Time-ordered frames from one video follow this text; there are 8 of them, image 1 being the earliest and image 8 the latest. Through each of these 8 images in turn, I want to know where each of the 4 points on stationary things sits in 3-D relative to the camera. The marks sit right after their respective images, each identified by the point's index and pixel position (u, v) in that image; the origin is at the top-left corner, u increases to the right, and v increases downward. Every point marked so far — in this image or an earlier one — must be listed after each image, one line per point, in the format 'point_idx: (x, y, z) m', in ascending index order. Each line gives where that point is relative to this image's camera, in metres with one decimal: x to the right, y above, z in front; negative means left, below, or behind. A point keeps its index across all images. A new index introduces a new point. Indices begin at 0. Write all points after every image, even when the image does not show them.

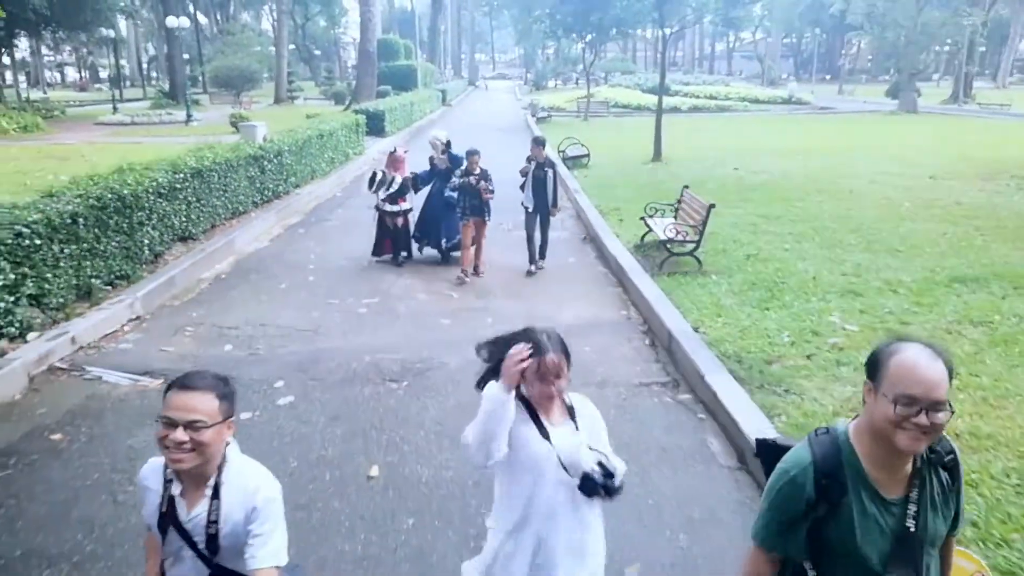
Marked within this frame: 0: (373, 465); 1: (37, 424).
0: (-0.9, -1.2, +5.6) m
1: (-3.6, -1.0, +6.4) m
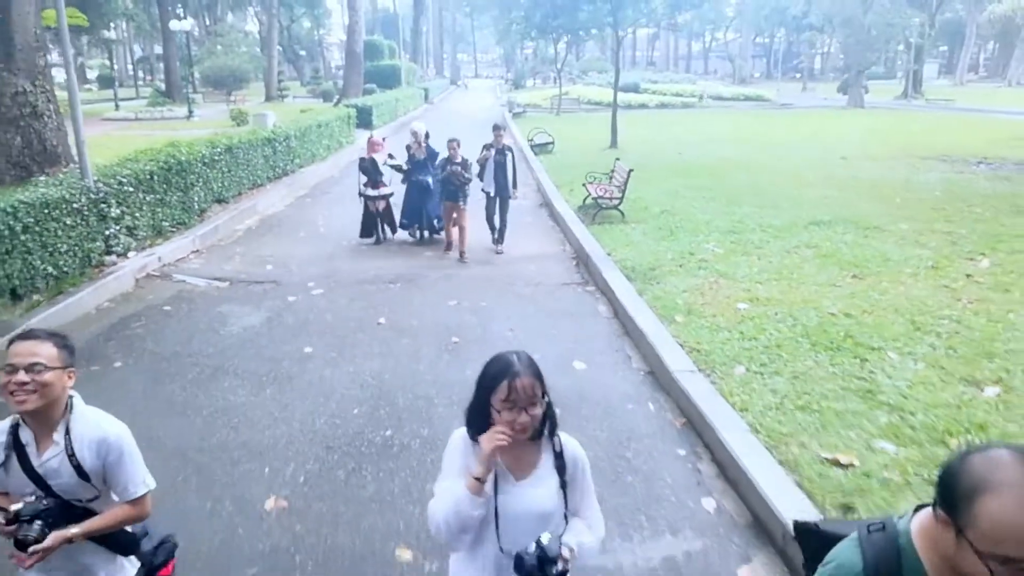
0: (-1.4, -0.3, +8.7) m
1: (-4.1, -0.1, +9.4) m
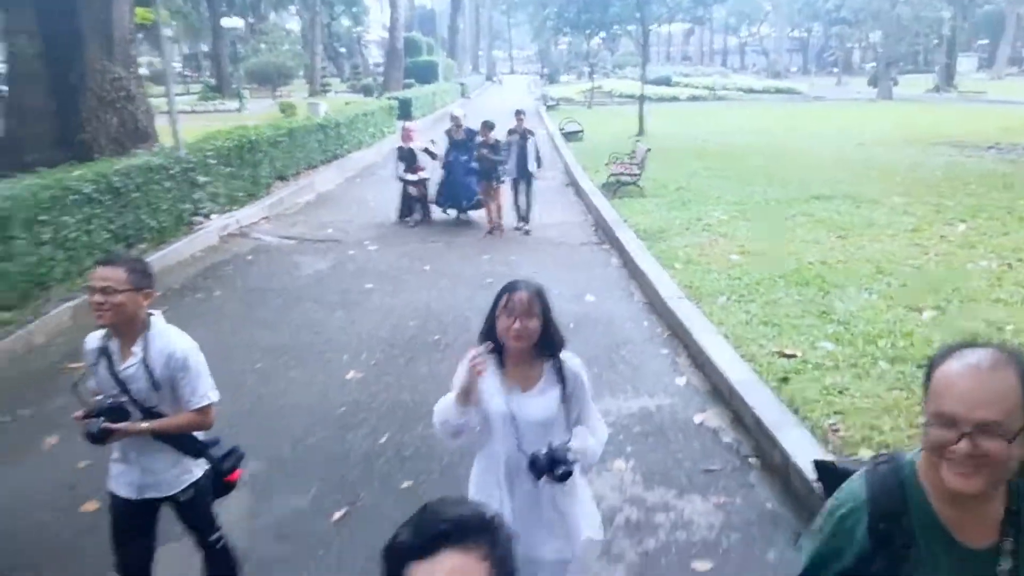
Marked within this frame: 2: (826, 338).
0: (-1.1, +0.3, +10.3) m
1: (-3.7, +0.5, +11.1) m
2: (+2.7, -0.4, +7.0) m
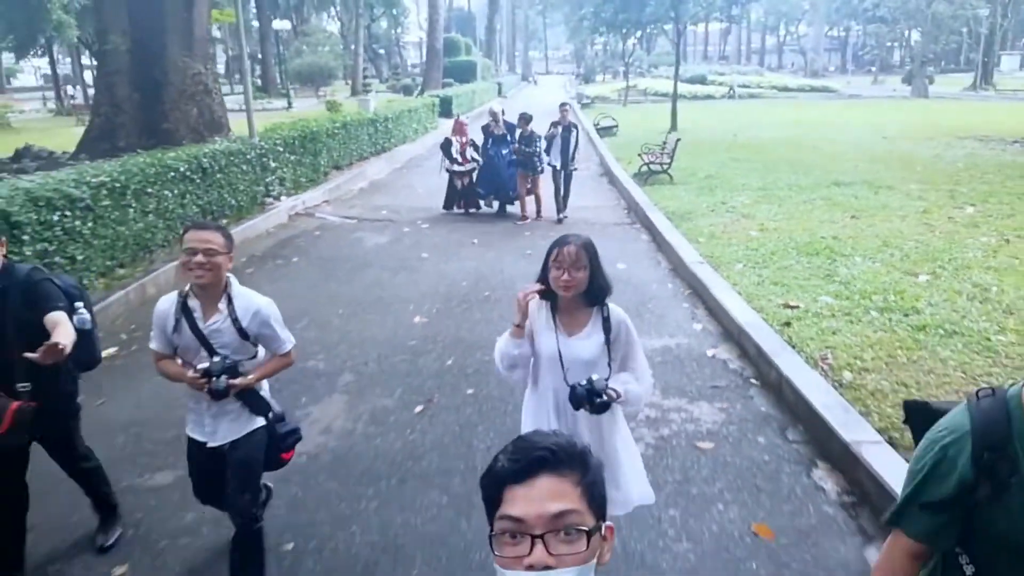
0: (-0.5, +0.6, +11.4) m
1: (-3.2, +0.9, +12.4) m
2: (+3.1, -0.1, +8.0) m
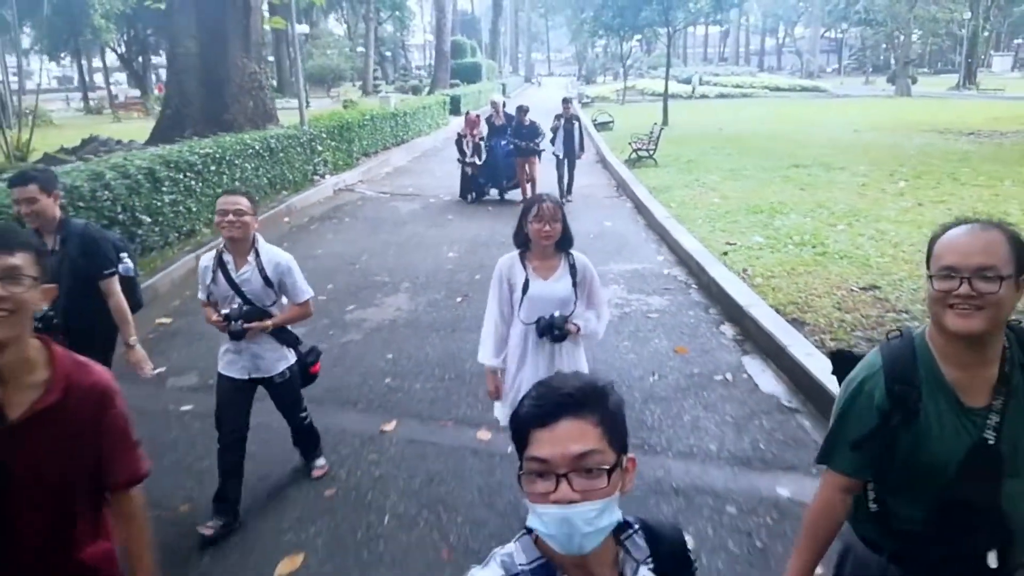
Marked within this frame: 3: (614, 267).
0: (-0.4, +1.4, +14.0) m
1: (-3.0, +1.6, +14.9) m
2: (+3.2, +0.7, +10.5) m
3: (+1.2, +0.3, +9.7) m
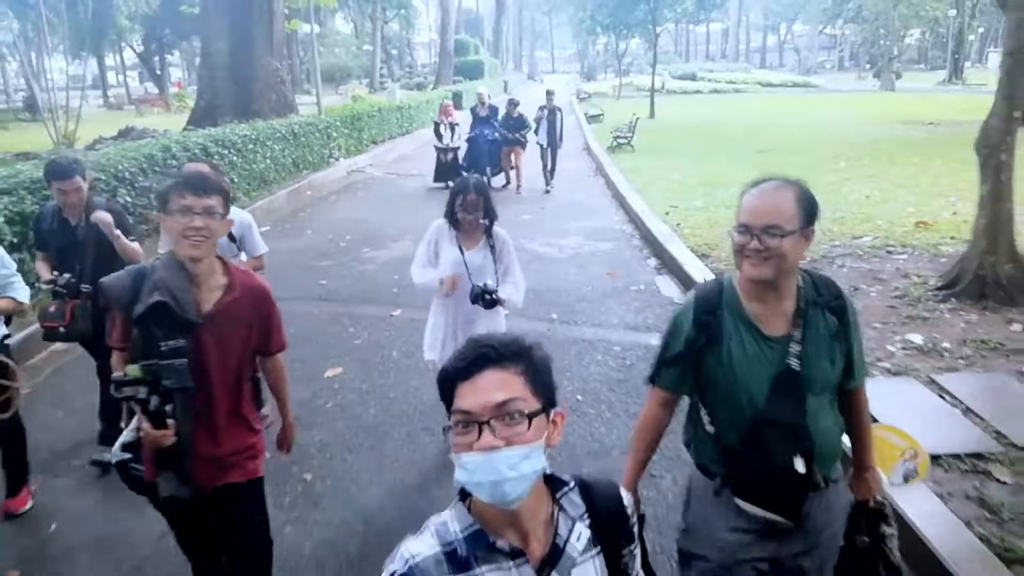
0: (-0.6, +2.1, +16.3) m
1: (-3.2, +2.3, +17.2) m
2: (+3.0, +1.4, +12.7) m
3: (+1.0, +0.9, +11.9) m
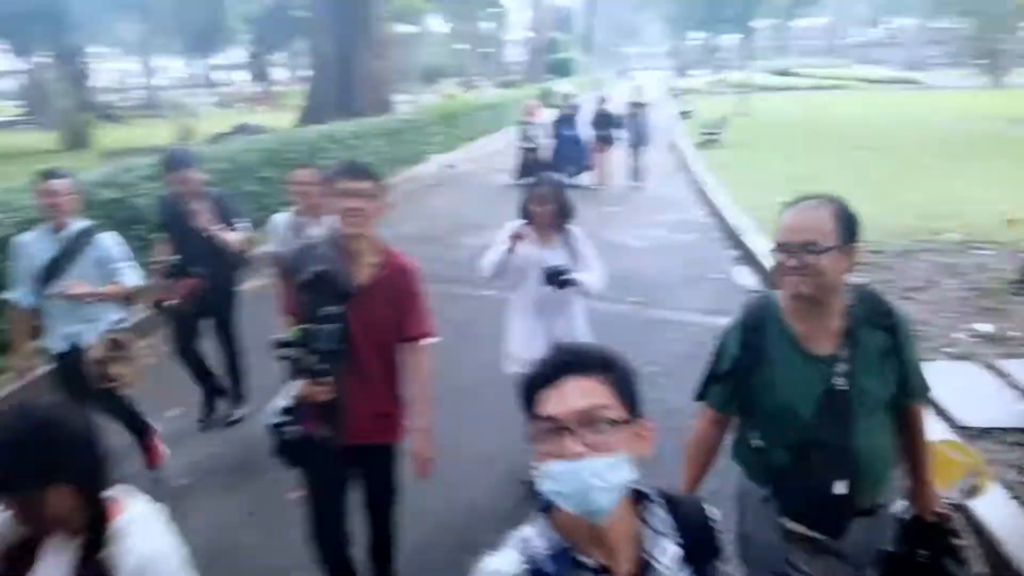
0: (+1.2, +2.2, +16.8) m
1: (-1.3, +2.6, +18.1) m
2: (+4.4, +1.5, +13.0) m
3: (+2.3, +1.1, +12.4) m
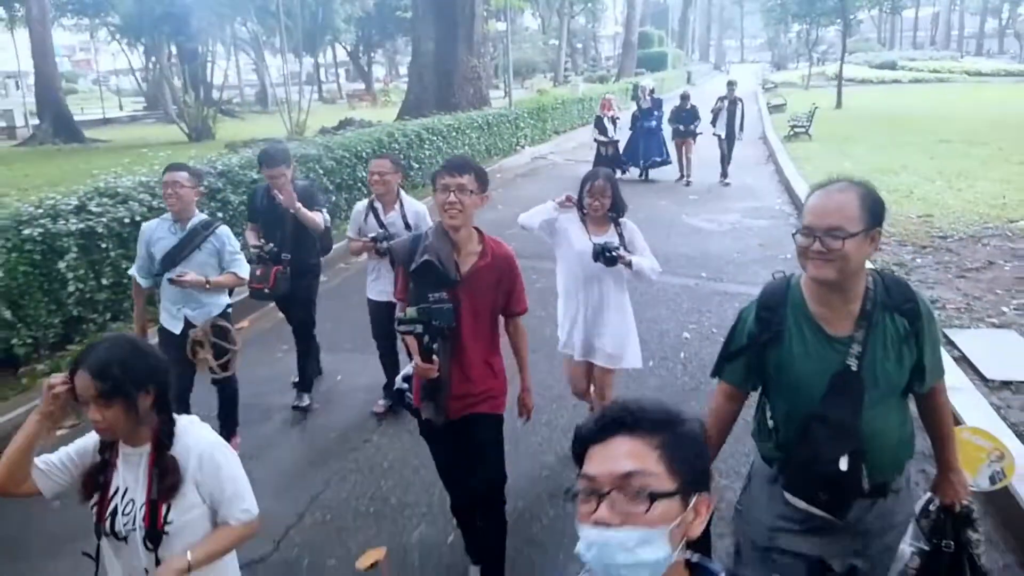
0: (+3.1, +2.5, +17.6) m
1: (+0.7, +2.9, +19.0) m
2: (+5.8, +1.7, +13.4) m
3: (+3.6, +1.3, +13.0) m
